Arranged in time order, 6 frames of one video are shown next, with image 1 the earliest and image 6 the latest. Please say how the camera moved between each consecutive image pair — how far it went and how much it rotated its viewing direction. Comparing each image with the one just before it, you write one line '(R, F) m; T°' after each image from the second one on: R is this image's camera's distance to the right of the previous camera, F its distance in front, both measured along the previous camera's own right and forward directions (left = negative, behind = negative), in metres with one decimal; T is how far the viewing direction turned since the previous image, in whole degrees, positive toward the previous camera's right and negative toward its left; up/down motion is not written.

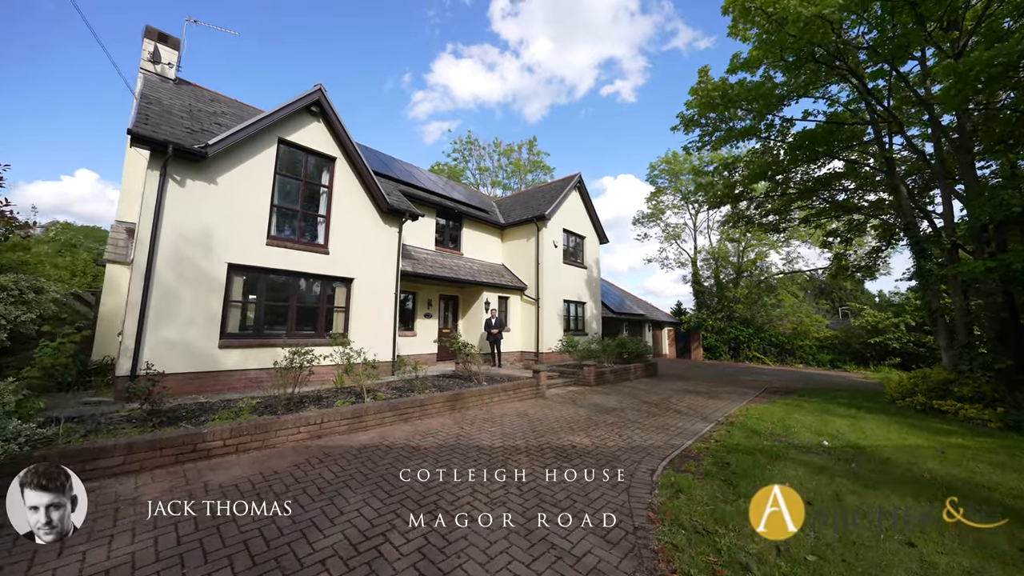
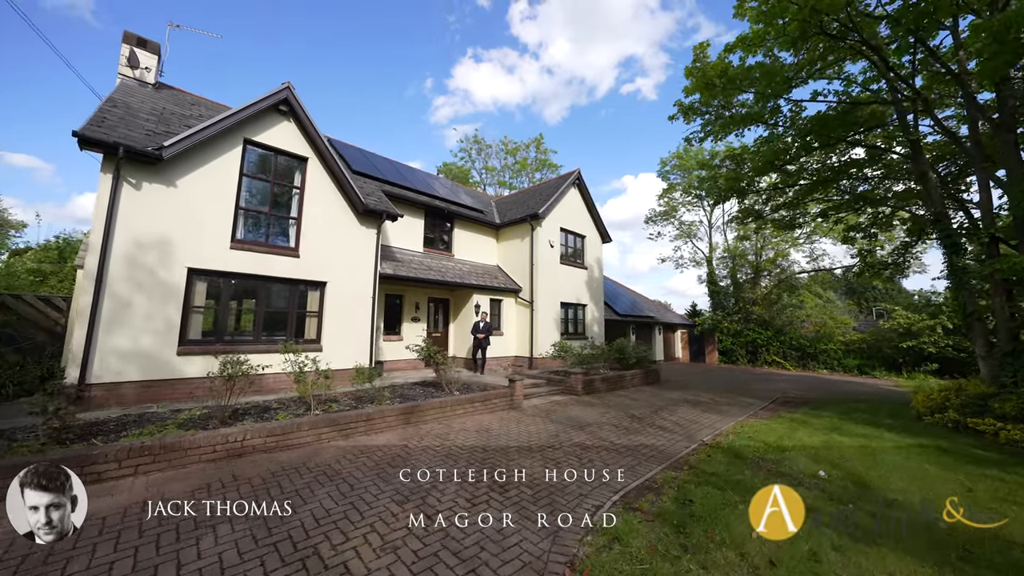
(+1.0, +0.6) m; -3°
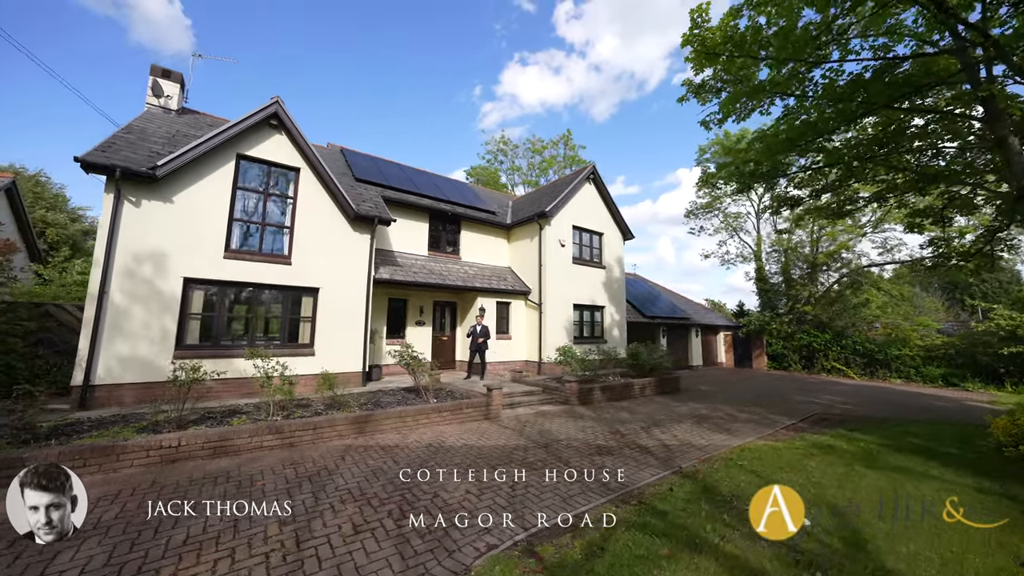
(+1.5, +0.5) m; -8°
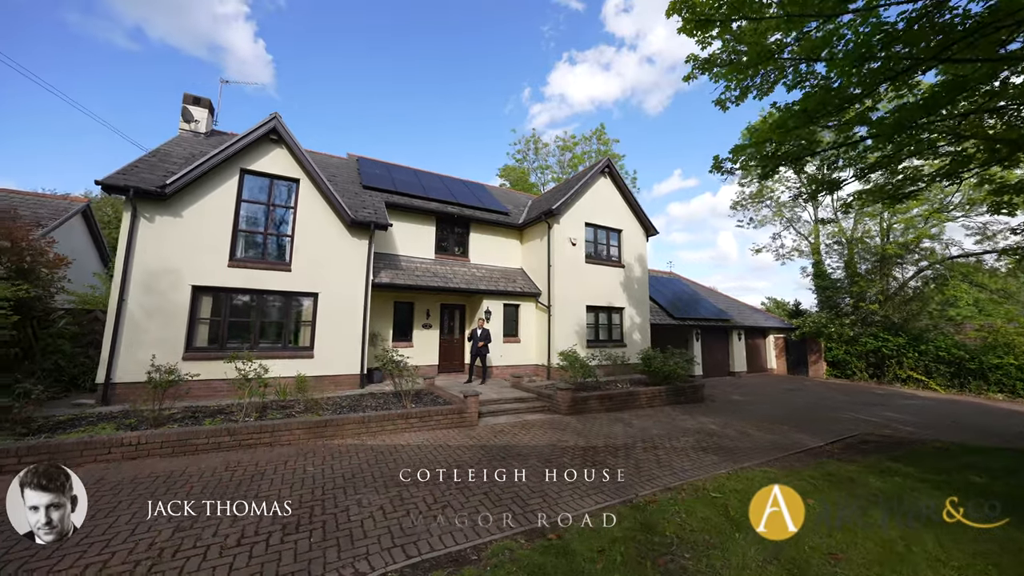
(+1.5, +0.5) m; -8°
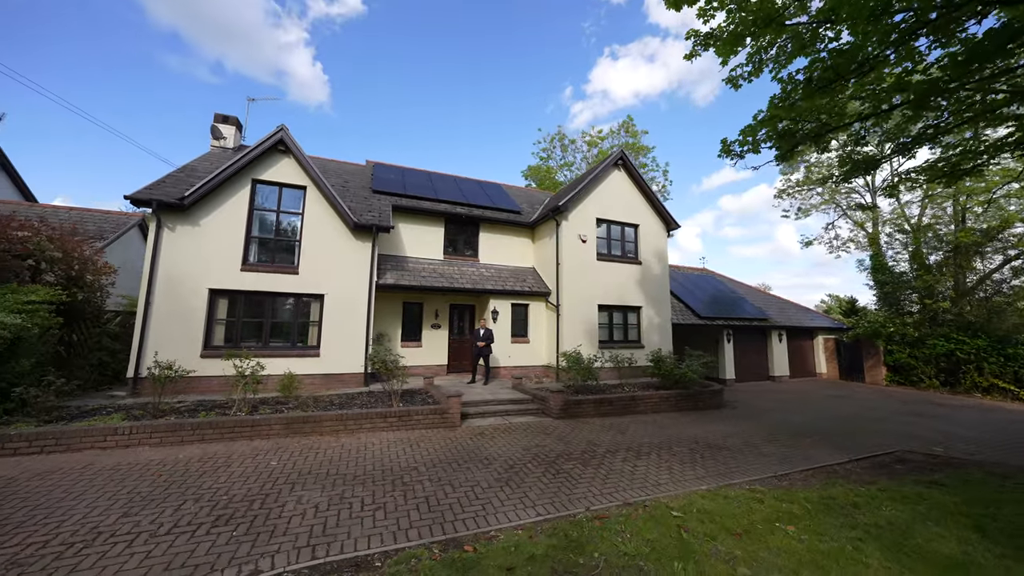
(+1.2, +0.3) m; -7°
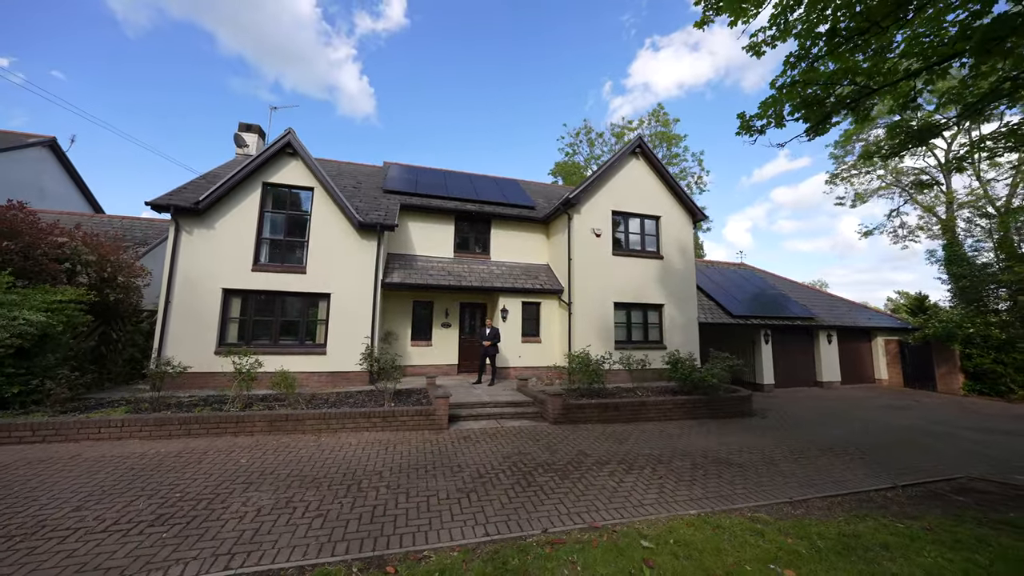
(+0.9, +0.5) m; -6°
